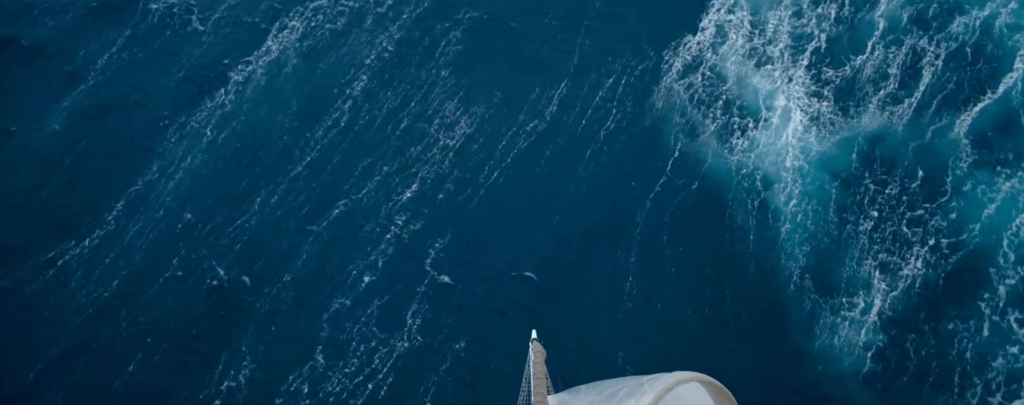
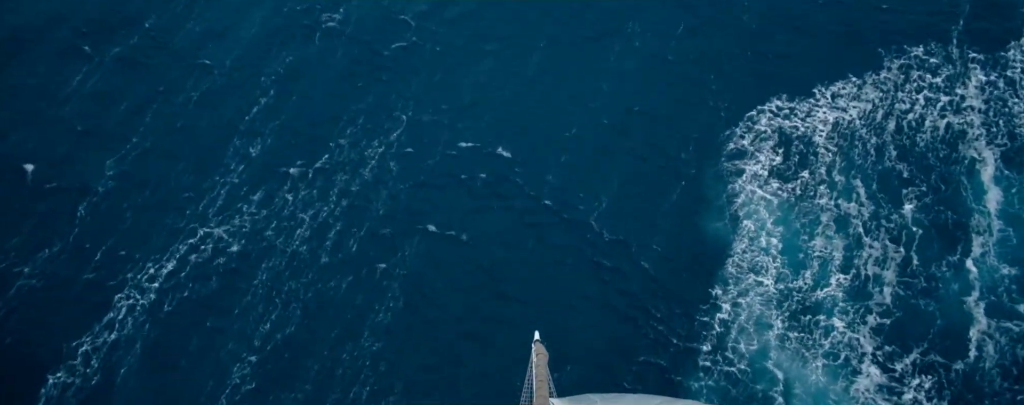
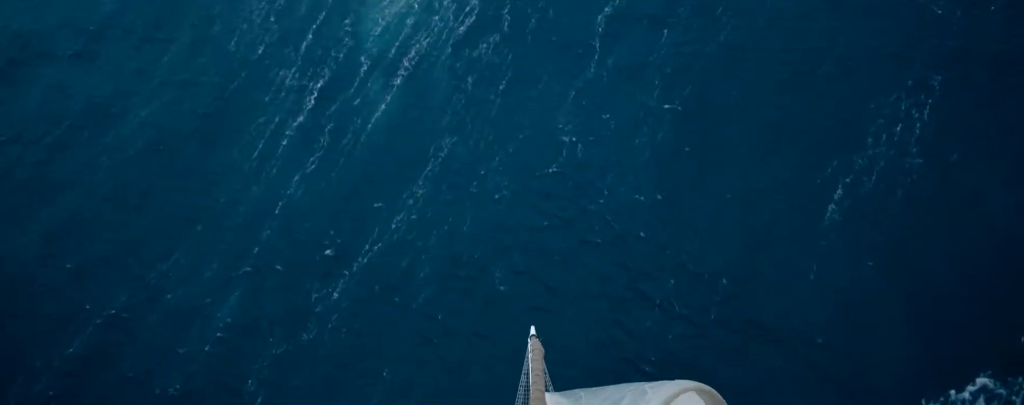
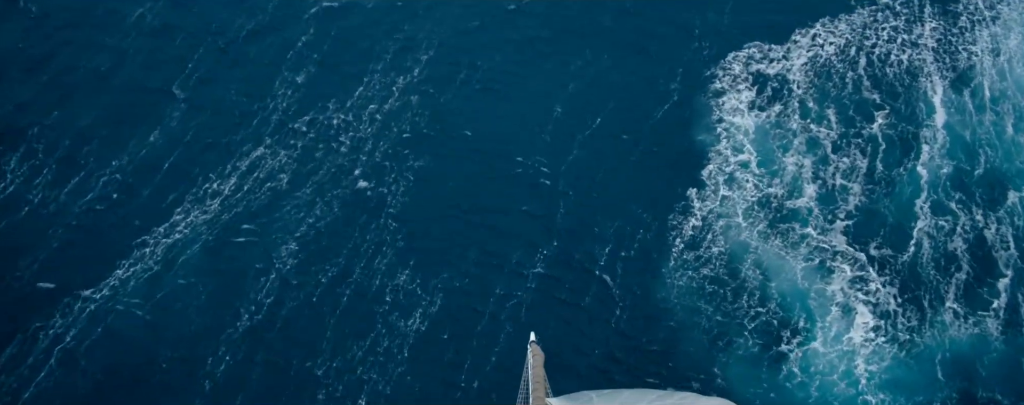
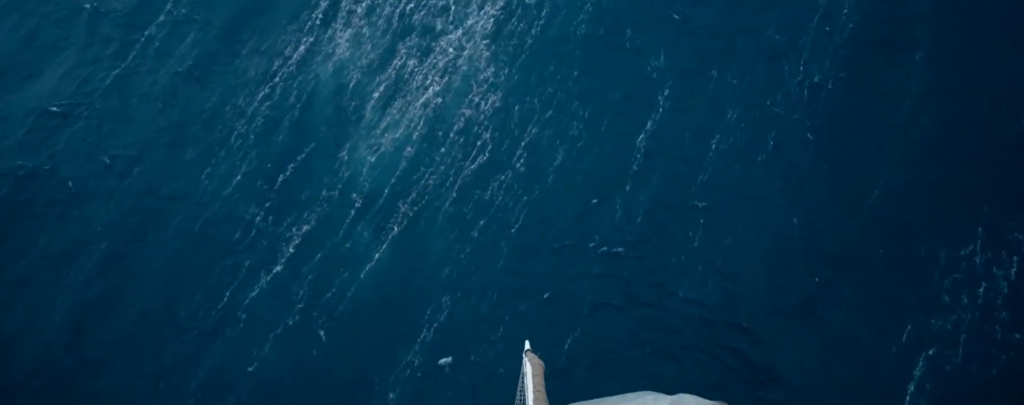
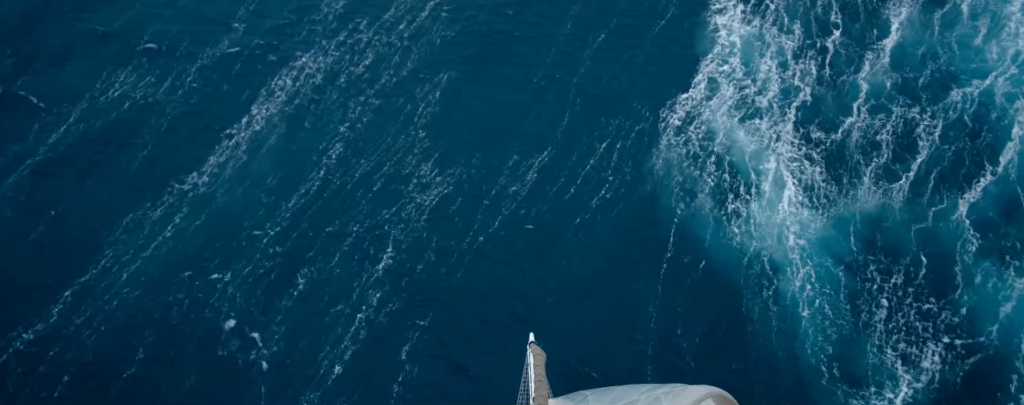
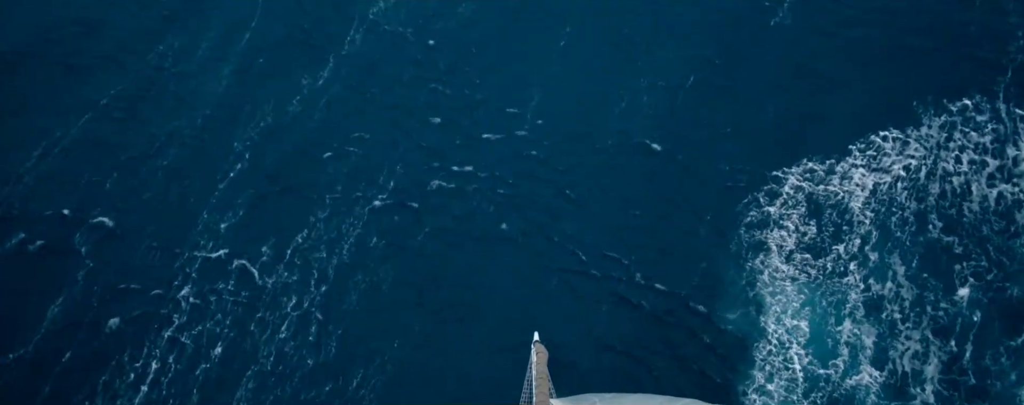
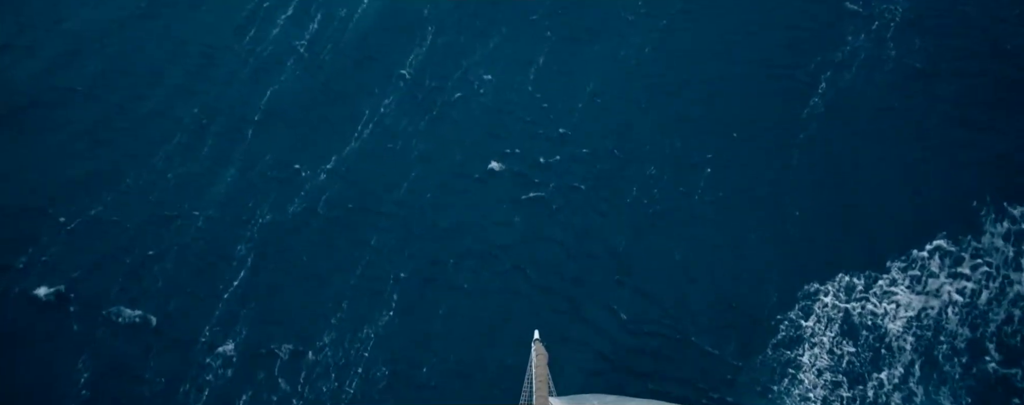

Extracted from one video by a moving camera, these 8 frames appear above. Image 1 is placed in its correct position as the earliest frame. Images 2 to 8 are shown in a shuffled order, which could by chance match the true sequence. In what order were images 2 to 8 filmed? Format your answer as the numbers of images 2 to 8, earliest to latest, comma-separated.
6, 4, 2, 7, 8, 3, 5
